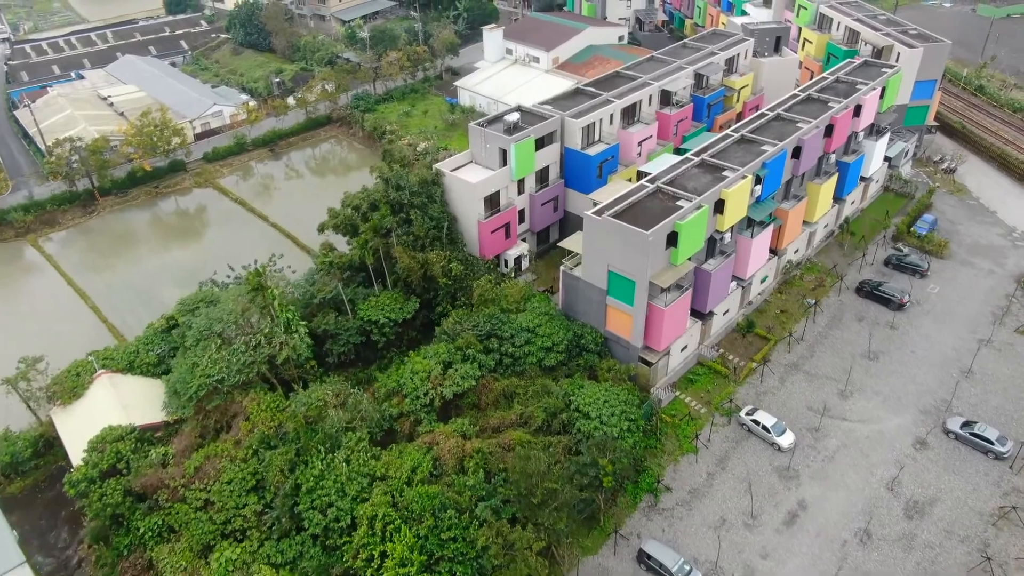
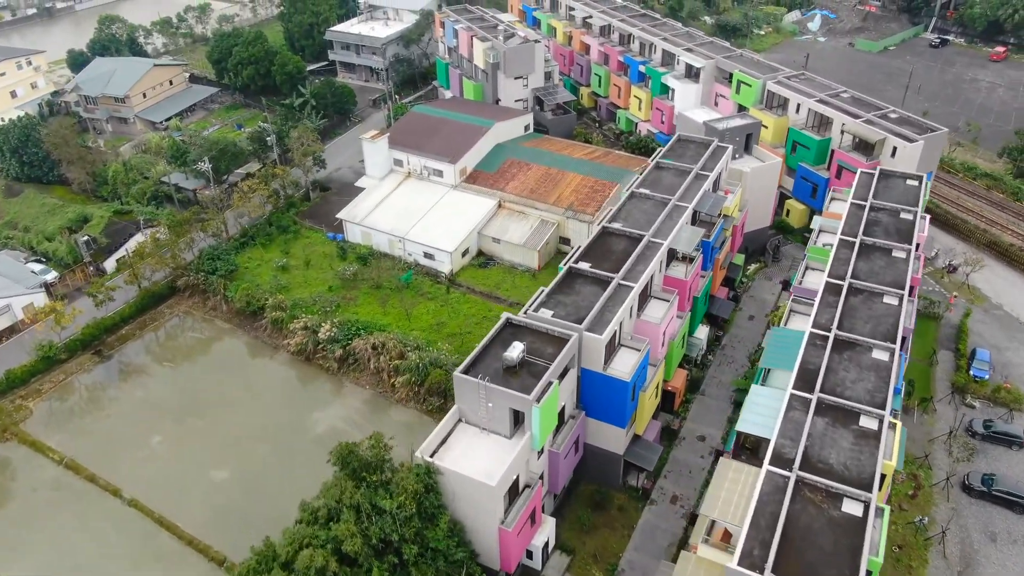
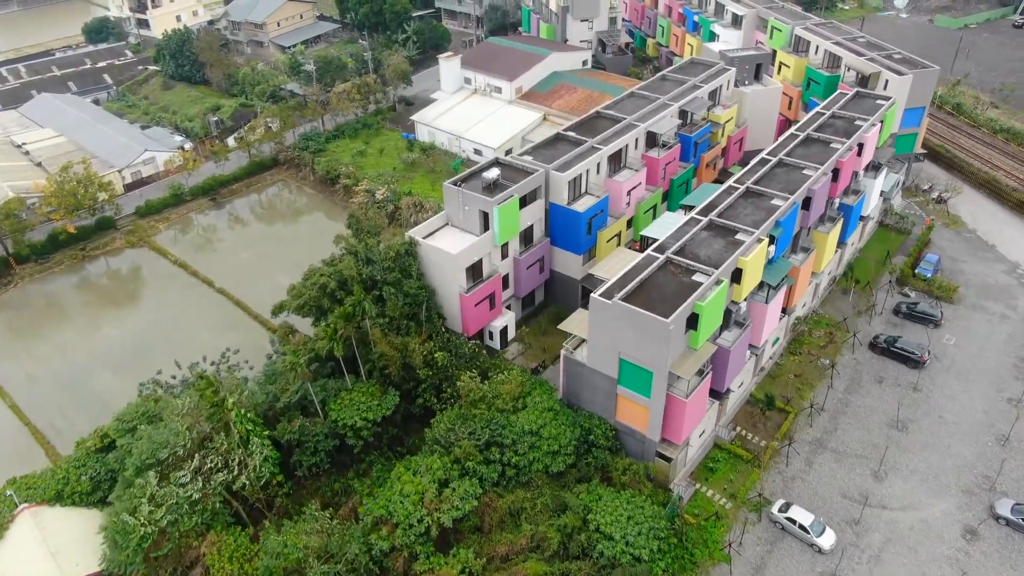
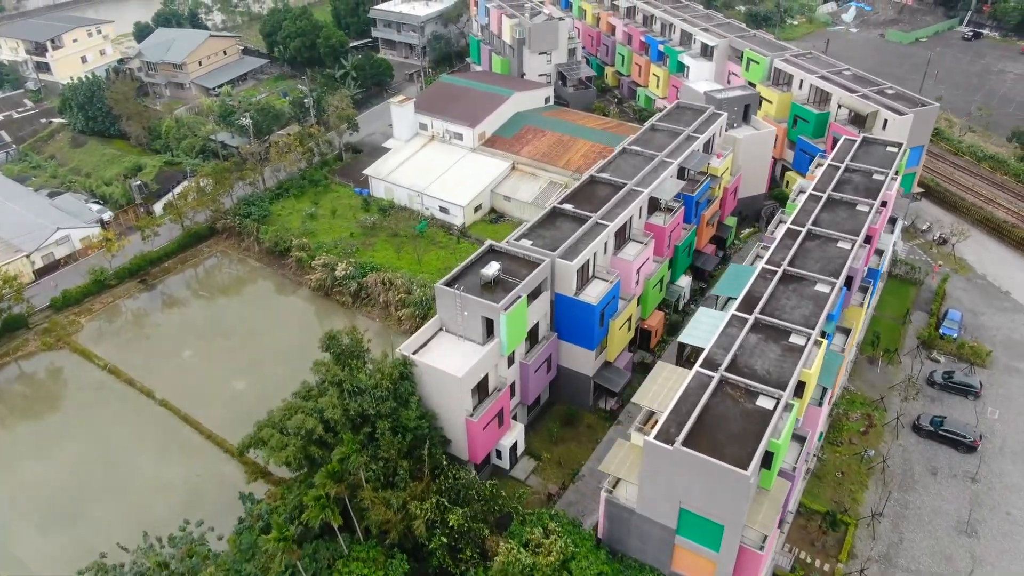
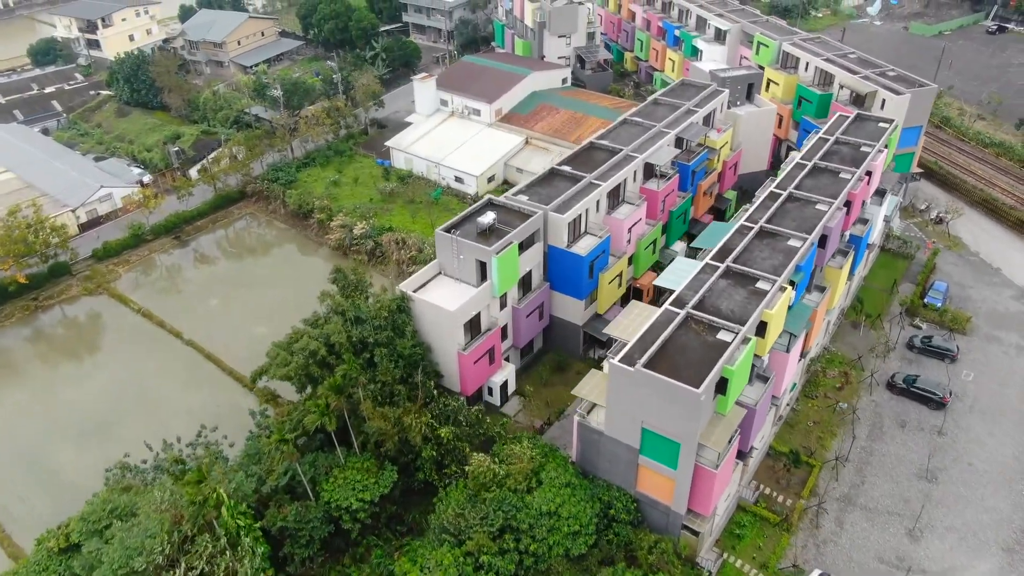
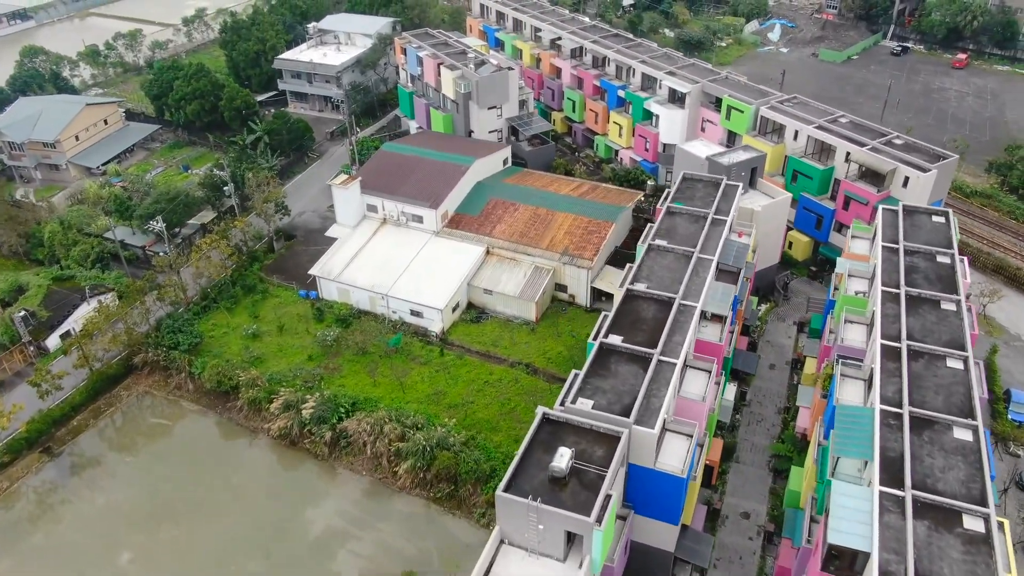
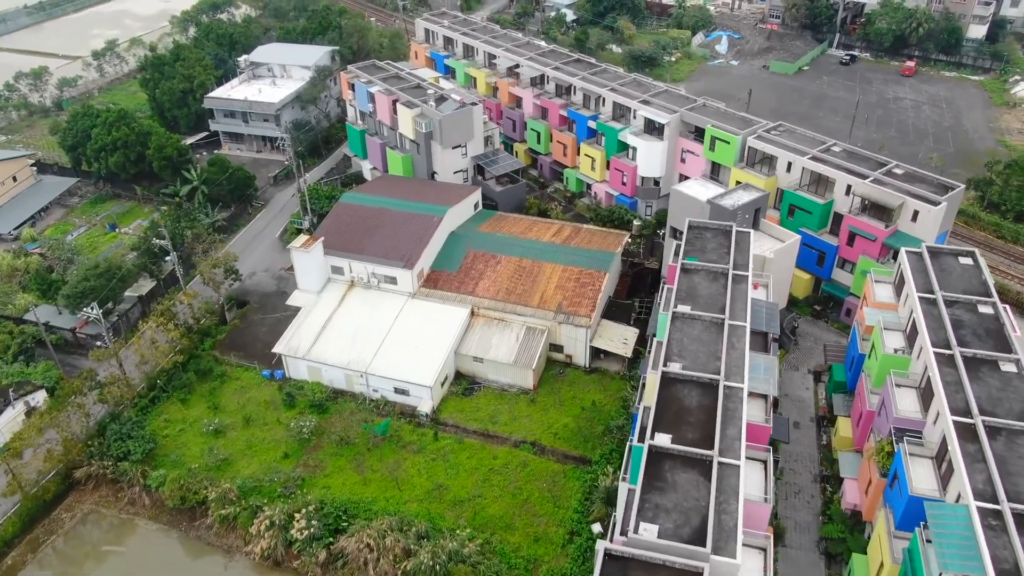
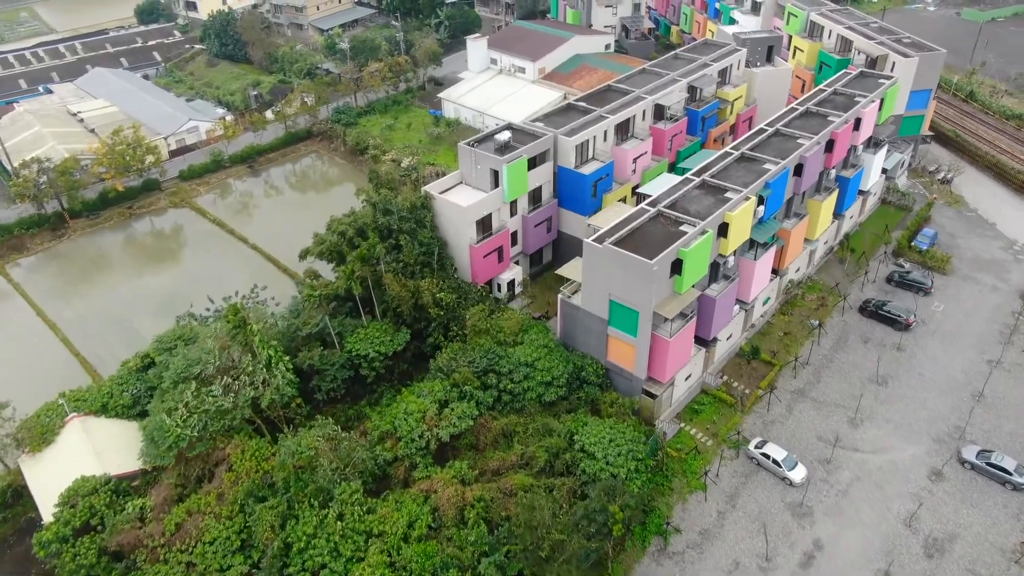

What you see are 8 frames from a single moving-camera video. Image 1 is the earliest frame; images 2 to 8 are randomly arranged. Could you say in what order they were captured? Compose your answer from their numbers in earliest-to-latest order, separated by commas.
8, 3, 5, 4, 2, 6, 7
